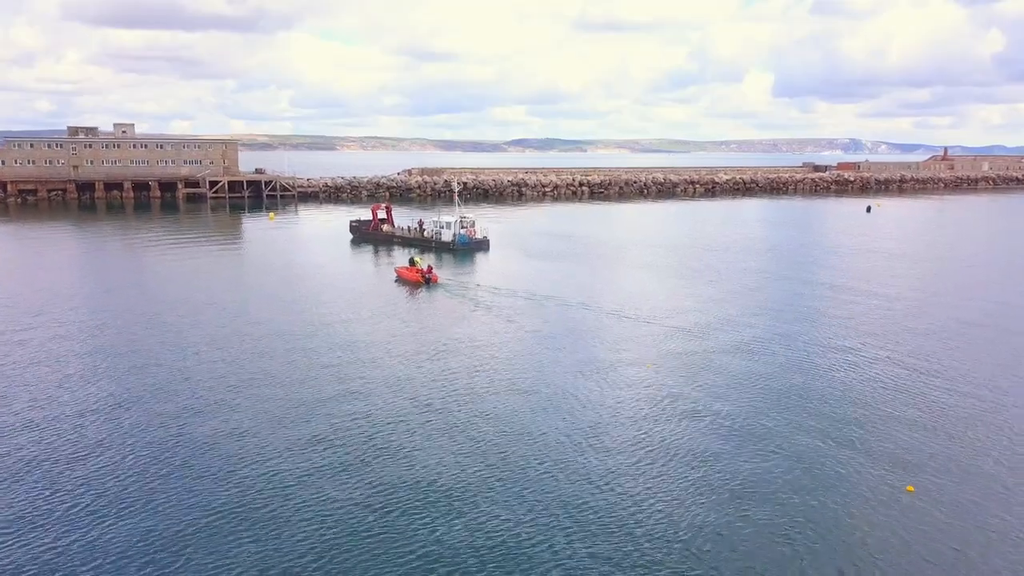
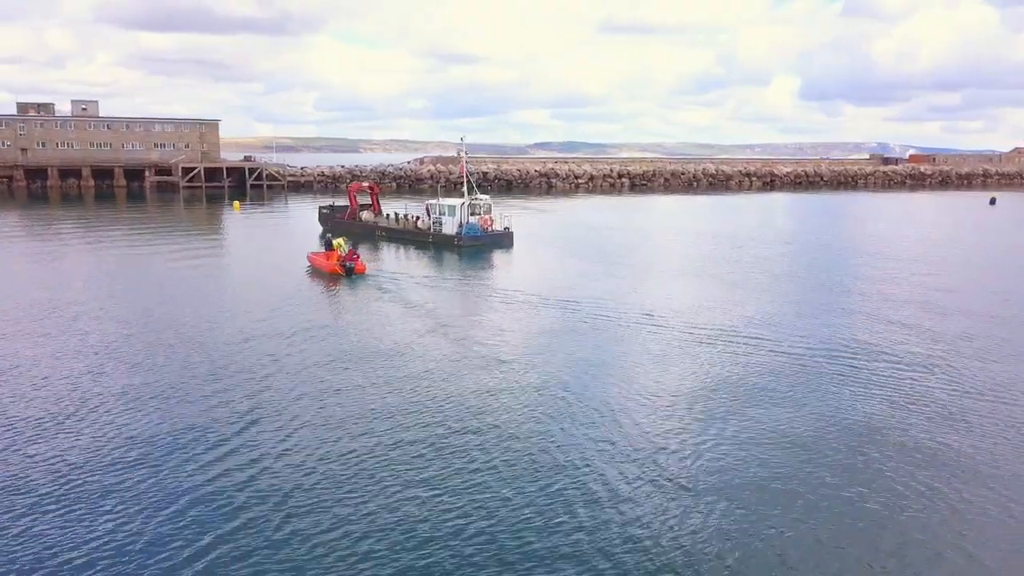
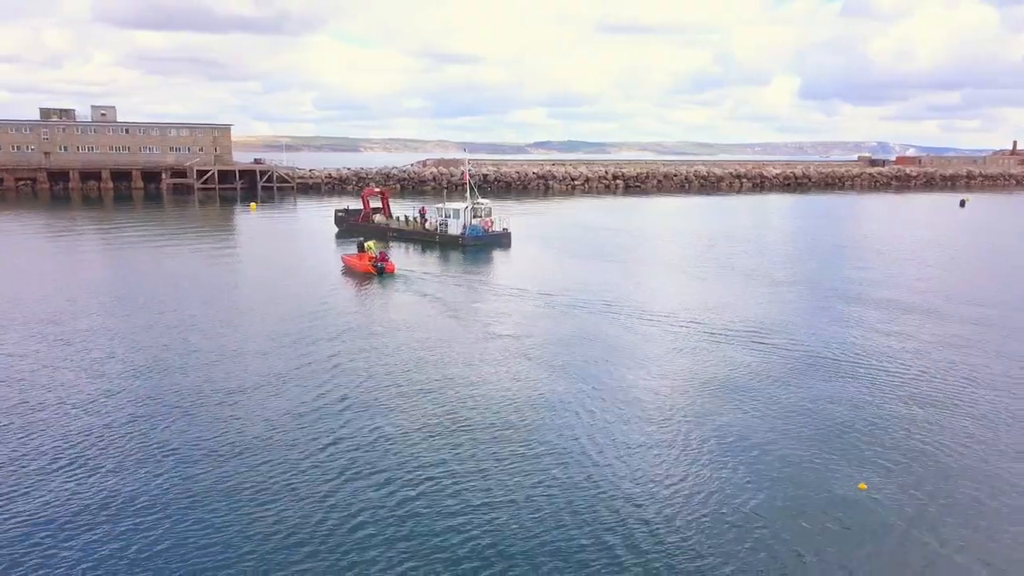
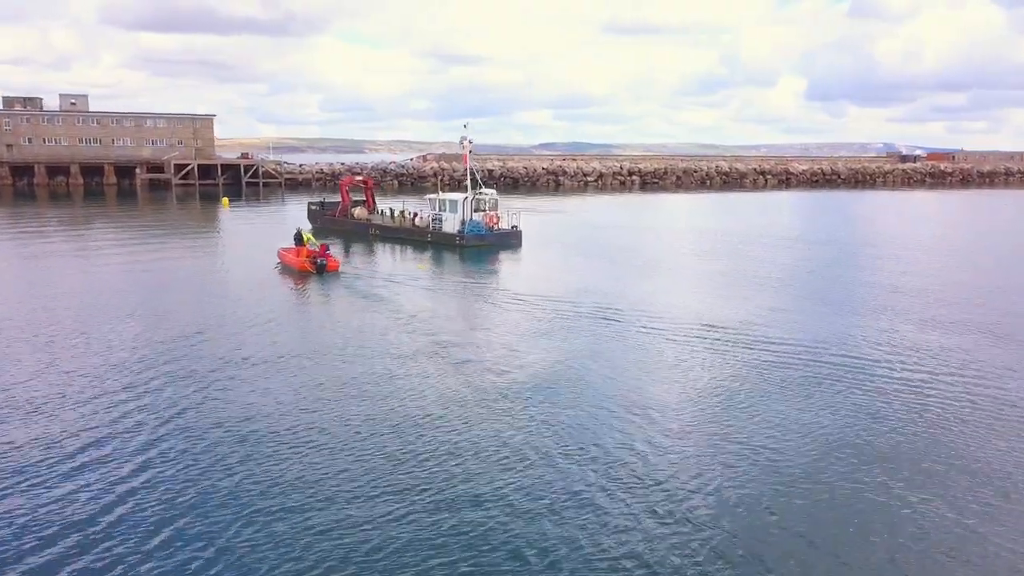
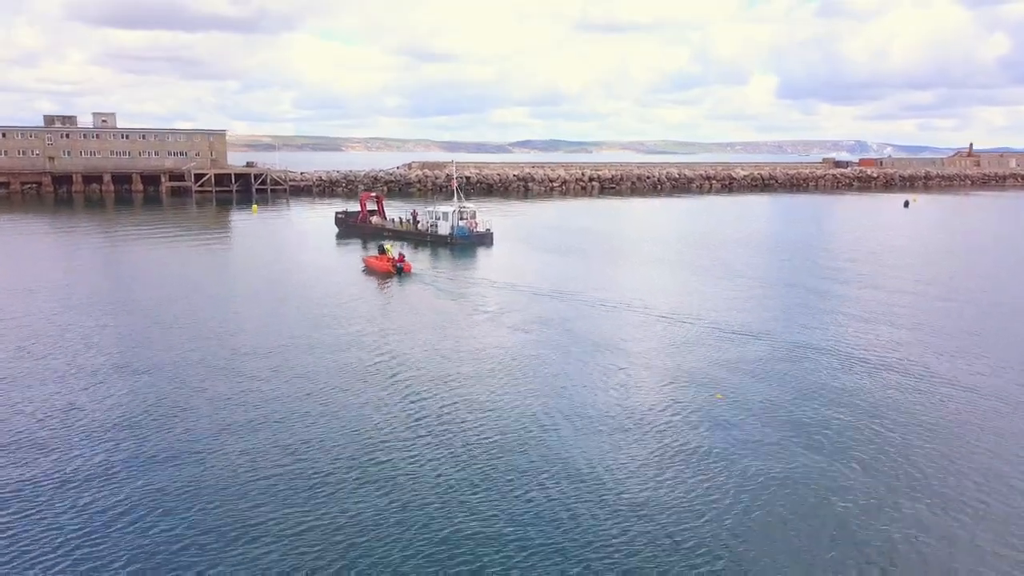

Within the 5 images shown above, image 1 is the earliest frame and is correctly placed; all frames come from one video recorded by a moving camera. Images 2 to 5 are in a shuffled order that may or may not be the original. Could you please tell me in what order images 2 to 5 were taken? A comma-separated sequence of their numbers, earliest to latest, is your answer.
5, 3, 2, 4
